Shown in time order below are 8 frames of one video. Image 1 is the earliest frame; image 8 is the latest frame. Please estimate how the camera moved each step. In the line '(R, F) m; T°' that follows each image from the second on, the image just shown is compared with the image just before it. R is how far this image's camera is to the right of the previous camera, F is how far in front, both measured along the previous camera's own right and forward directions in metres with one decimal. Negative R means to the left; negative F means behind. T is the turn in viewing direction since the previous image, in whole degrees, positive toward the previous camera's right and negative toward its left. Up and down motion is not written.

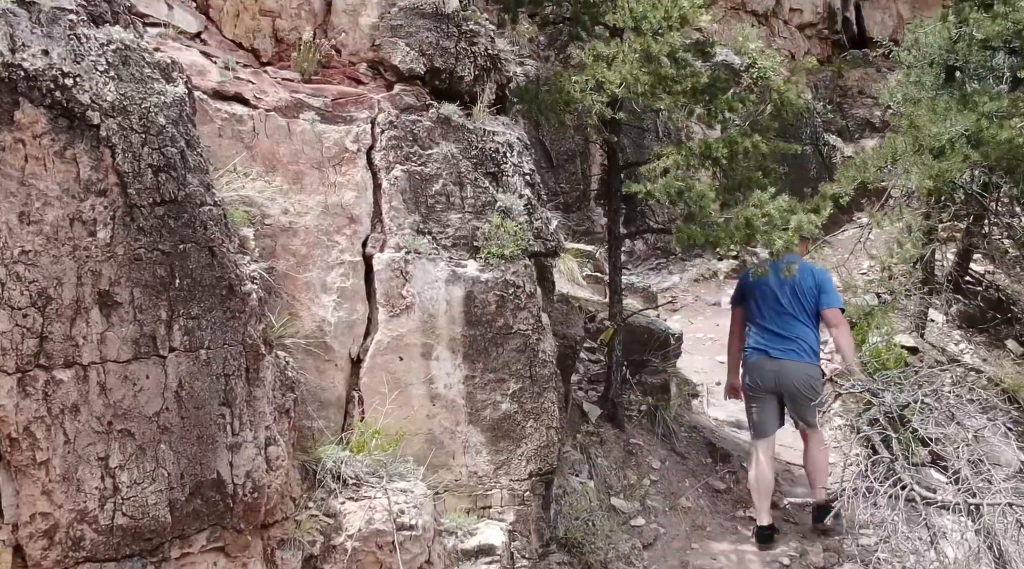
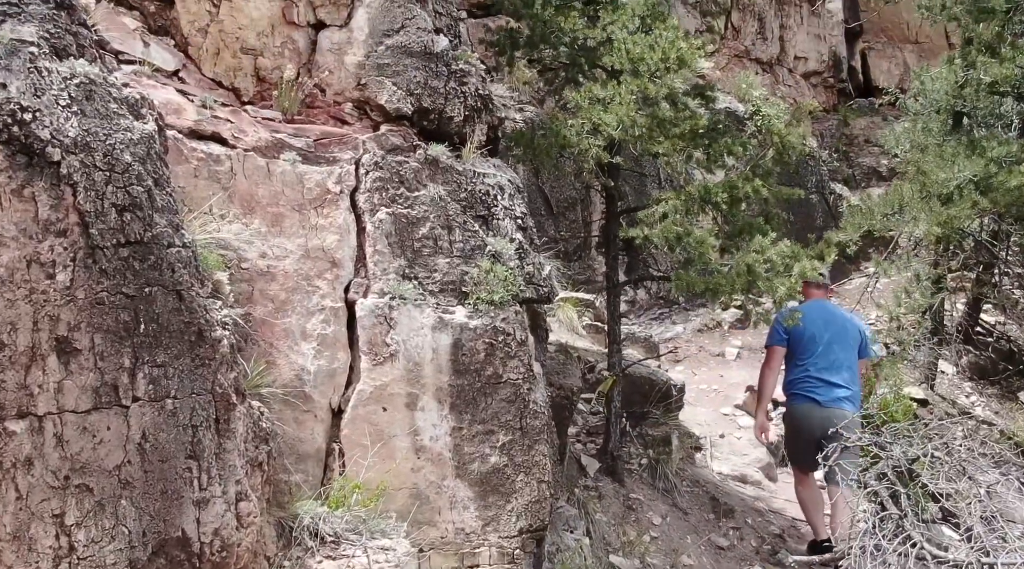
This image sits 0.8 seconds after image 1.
(+0.1, +0.1) m; 0°
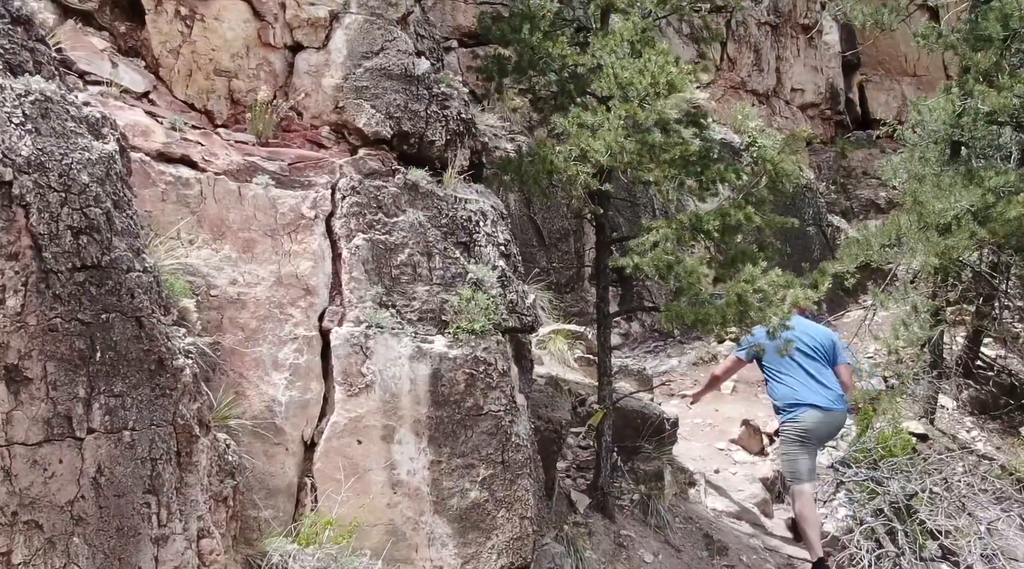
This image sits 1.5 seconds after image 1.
(+0.1, +0.1) m; 0°
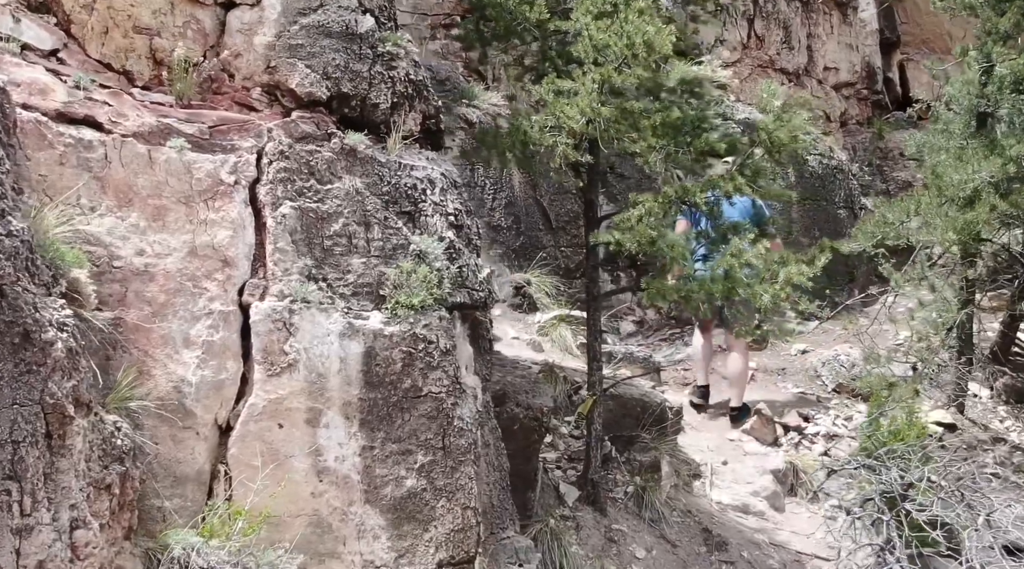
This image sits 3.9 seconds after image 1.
(+0.4, +0.3) m; -3°
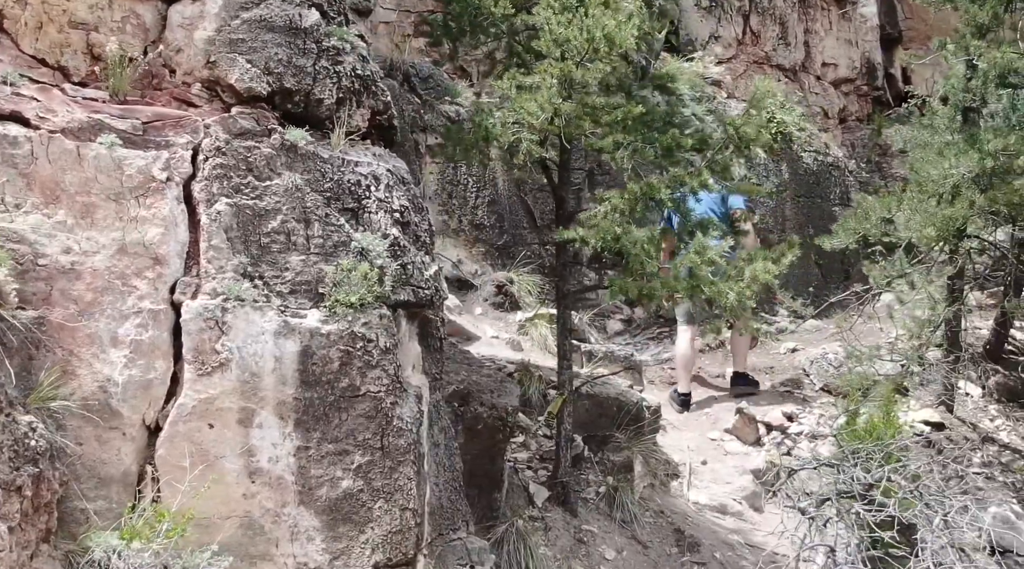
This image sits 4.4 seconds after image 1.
(+0.2, +0.1) m; -1°
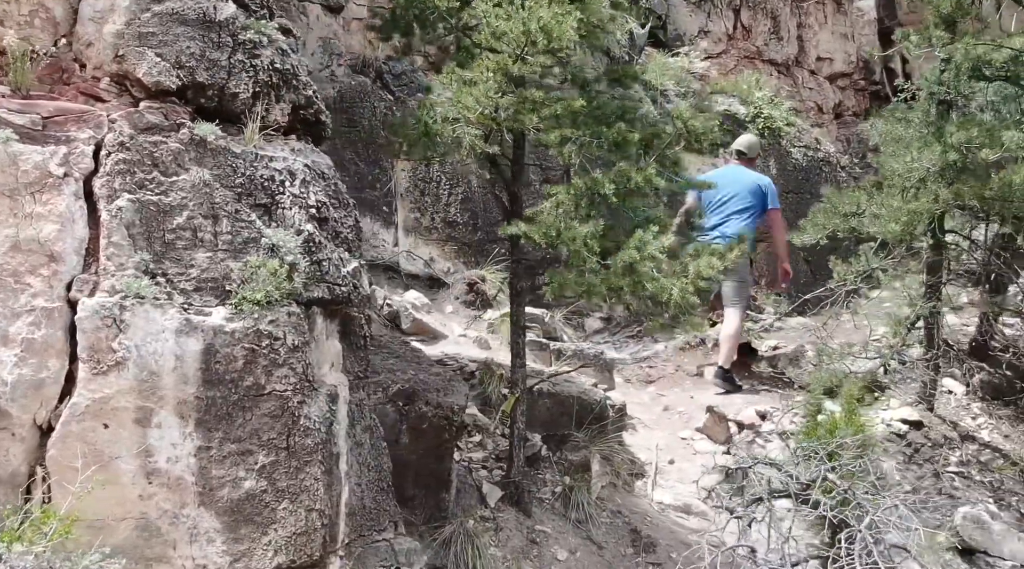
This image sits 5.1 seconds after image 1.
(+0.4, +0.1) m; -1°
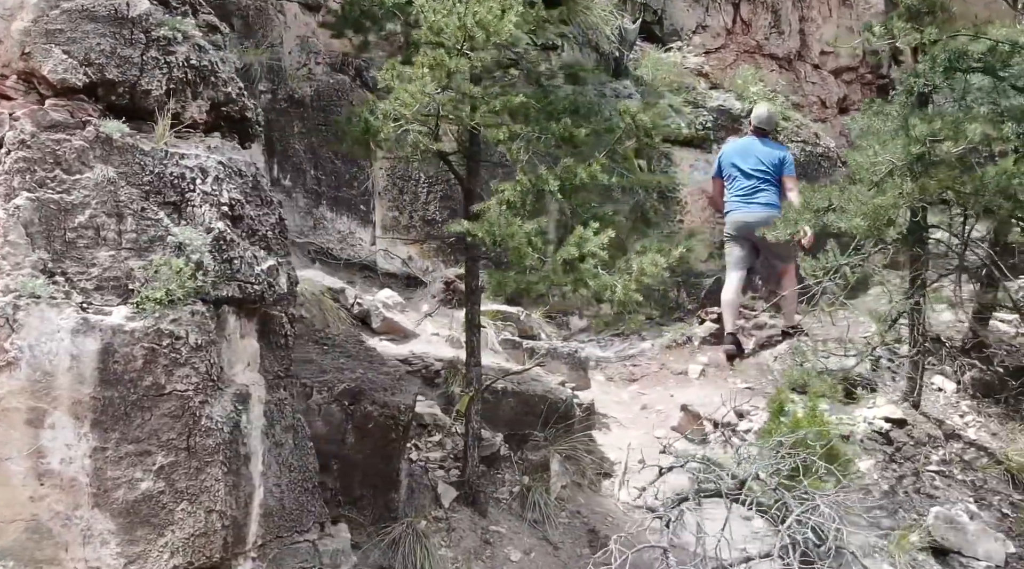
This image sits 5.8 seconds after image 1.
(+0.4, +0.1) m; -2°
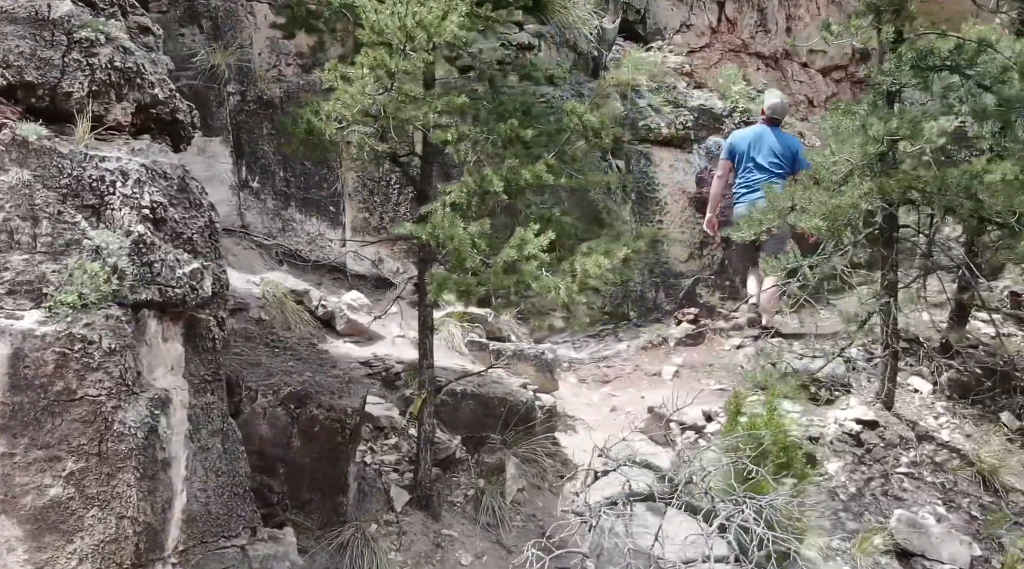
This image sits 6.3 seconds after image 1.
(+0.3, 0.0) m; 0°
